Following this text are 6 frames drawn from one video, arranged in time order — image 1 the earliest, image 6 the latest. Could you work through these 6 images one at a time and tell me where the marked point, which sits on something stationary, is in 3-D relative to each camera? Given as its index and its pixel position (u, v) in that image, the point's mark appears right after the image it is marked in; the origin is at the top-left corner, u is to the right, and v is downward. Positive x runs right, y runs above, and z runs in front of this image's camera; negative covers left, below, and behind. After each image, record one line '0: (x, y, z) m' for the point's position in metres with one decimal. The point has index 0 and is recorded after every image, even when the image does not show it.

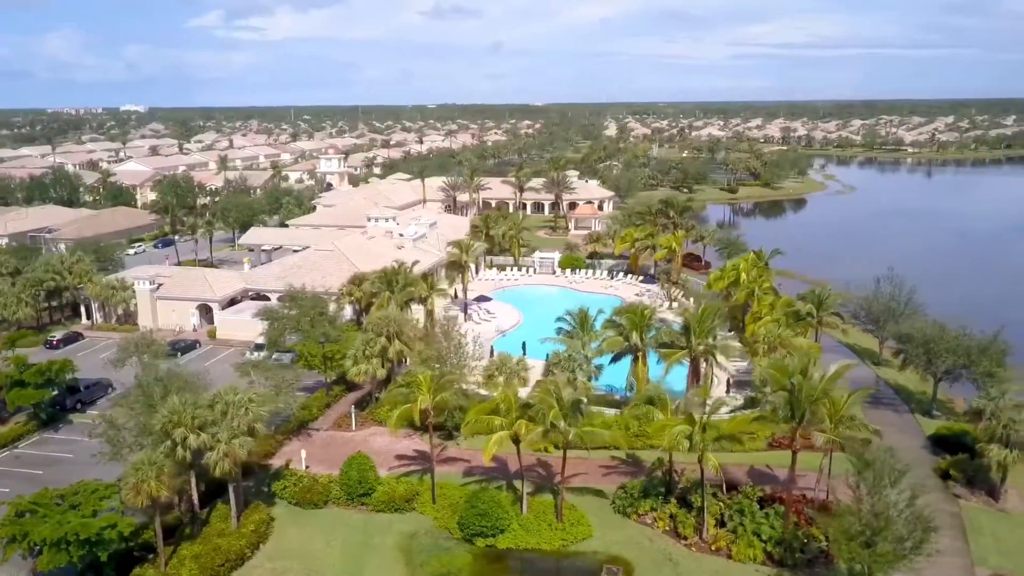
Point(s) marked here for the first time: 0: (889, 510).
0: (+9.0, -5.4, +18.7) m
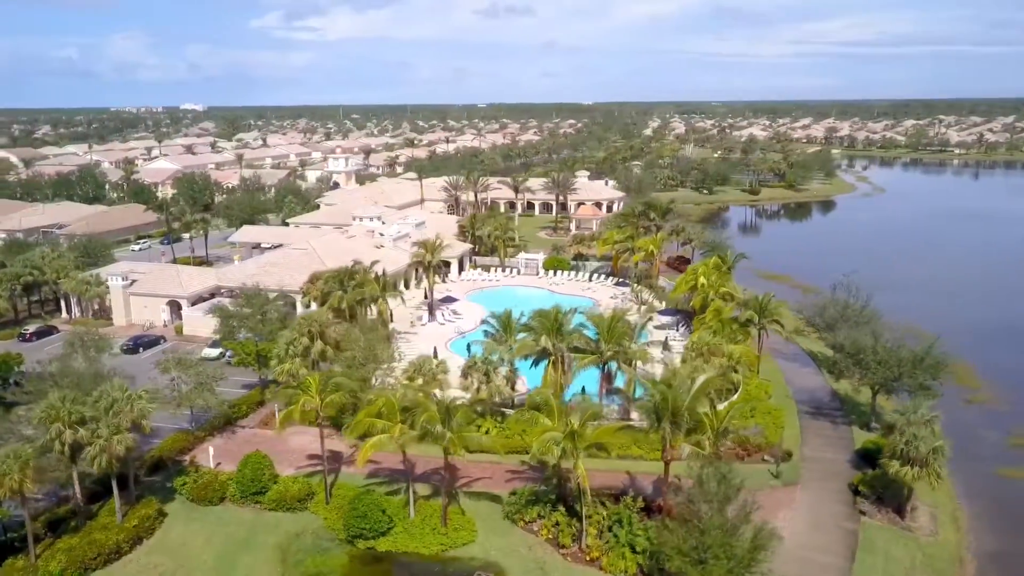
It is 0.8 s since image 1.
0: (+4.9, -5.6, +18.2) m
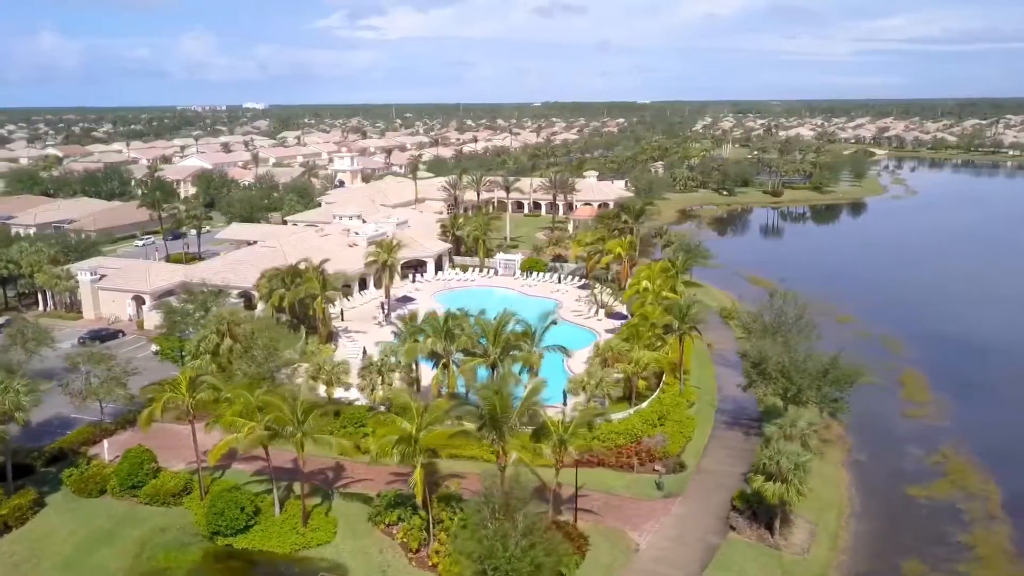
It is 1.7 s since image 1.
0: (-0.2, -5.8, +17.9) m
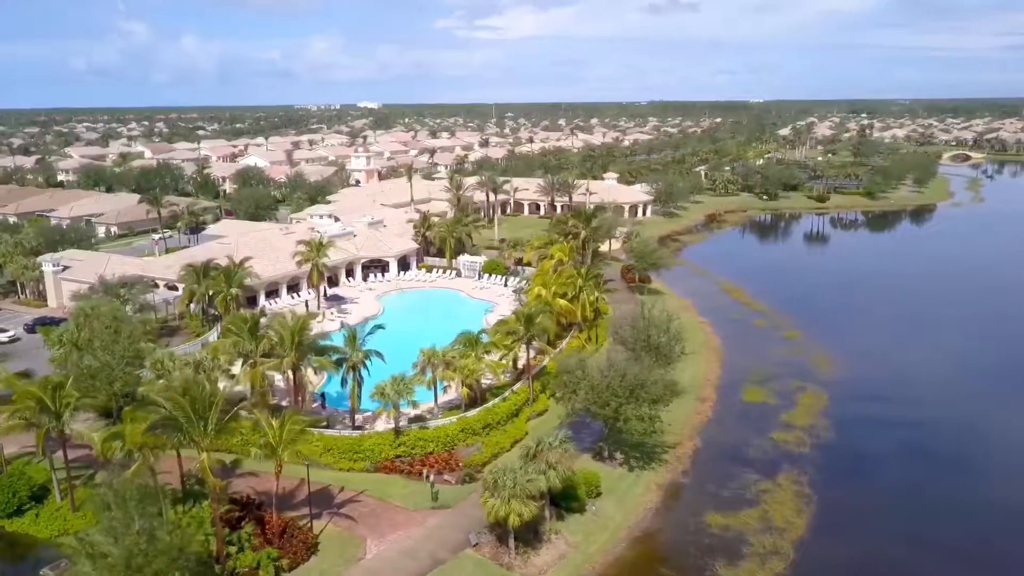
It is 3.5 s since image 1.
0: (-9.3, -5.9, +18.3) m
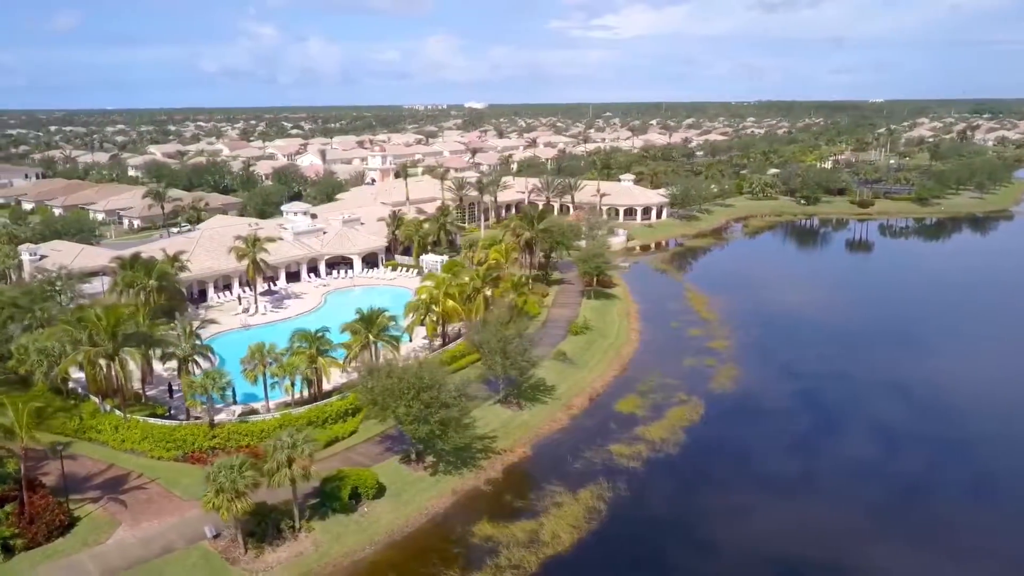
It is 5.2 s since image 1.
0: (-18.4, -5.5, +19.7) m
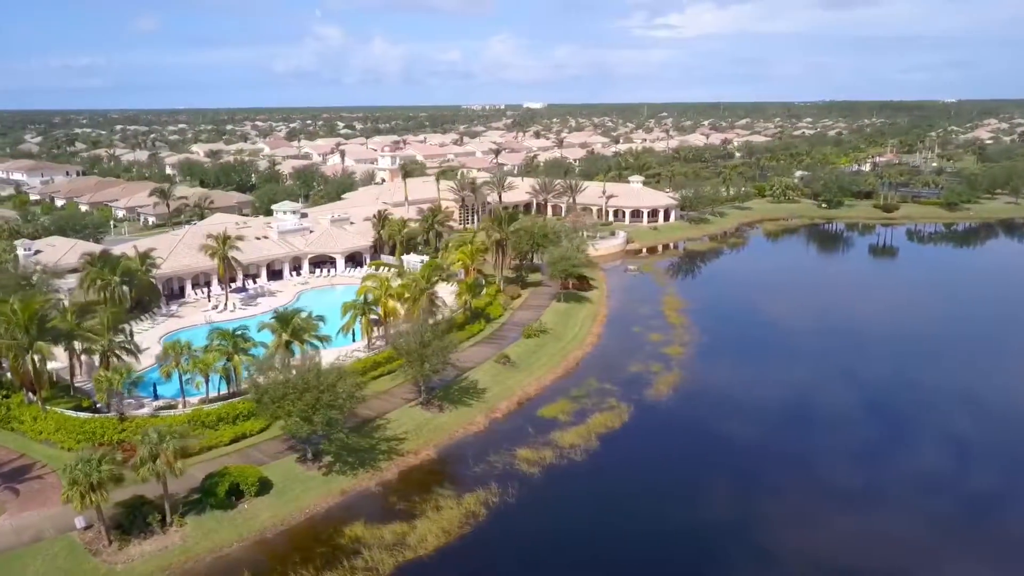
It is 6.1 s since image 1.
0: (-23.2, -5.3, +21.1) m
